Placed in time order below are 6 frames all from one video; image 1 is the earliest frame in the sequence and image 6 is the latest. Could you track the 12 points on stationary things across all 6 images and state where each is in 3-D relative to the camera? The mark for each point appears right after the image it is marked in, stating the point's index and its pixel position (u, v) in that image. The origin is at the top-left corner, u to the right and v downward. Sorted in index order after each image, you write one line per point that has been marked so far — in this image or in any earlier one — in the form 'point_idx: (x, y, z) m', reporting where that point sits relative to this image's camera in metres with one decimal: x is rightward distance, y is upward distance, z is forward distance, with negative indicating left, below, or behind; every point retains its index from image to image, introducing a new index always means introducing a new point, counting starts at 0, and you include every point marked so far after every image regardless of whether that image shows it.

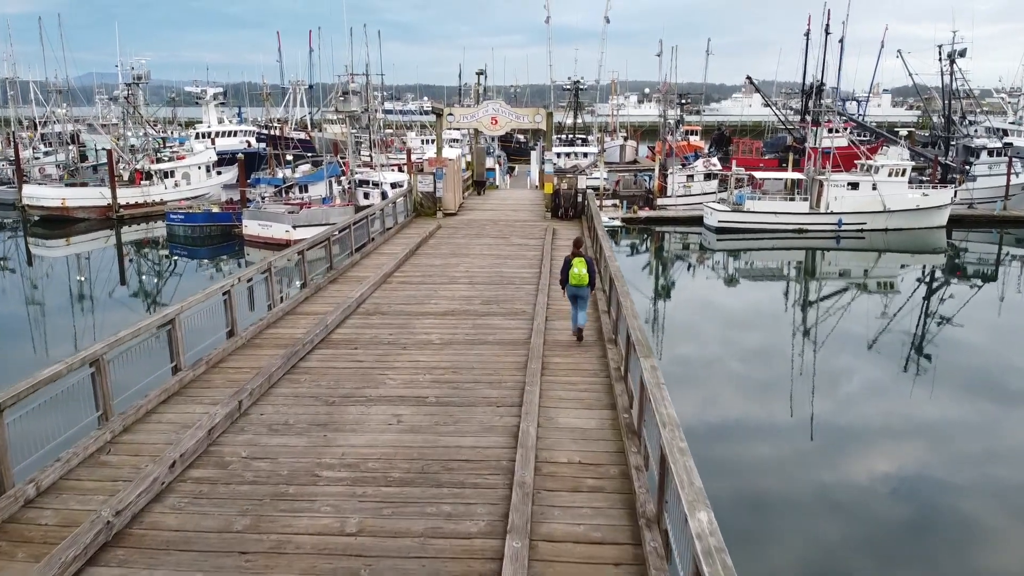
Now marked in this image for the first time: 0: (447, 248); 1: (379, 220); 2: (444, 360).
0: (-0.9, +0.6, +11.7) m
1: (-2.0, +1.0, +12.4) m
2: (-0.5, -0.5, +6.3) m
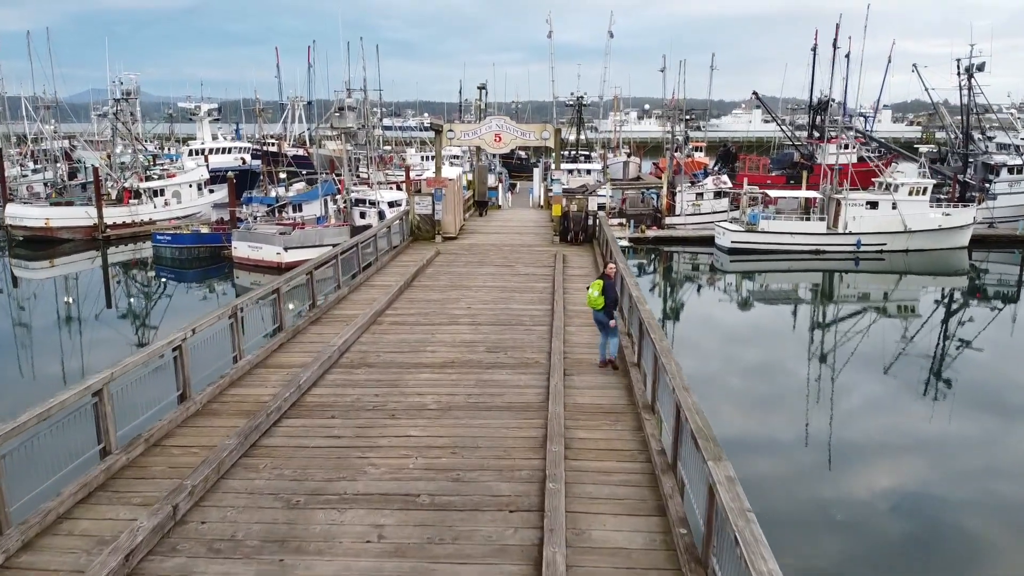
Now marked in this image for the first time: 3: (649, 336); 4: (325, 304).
0: (-0.8, +0.1, +10.5) m
1: (-1.9, +0.6, +11.2) m
2: (-0.4, -0.9, +5.1) m
3: (+1.0, -0.3, +6.1) m
4: (-2.0, -0.2, +8.7) m
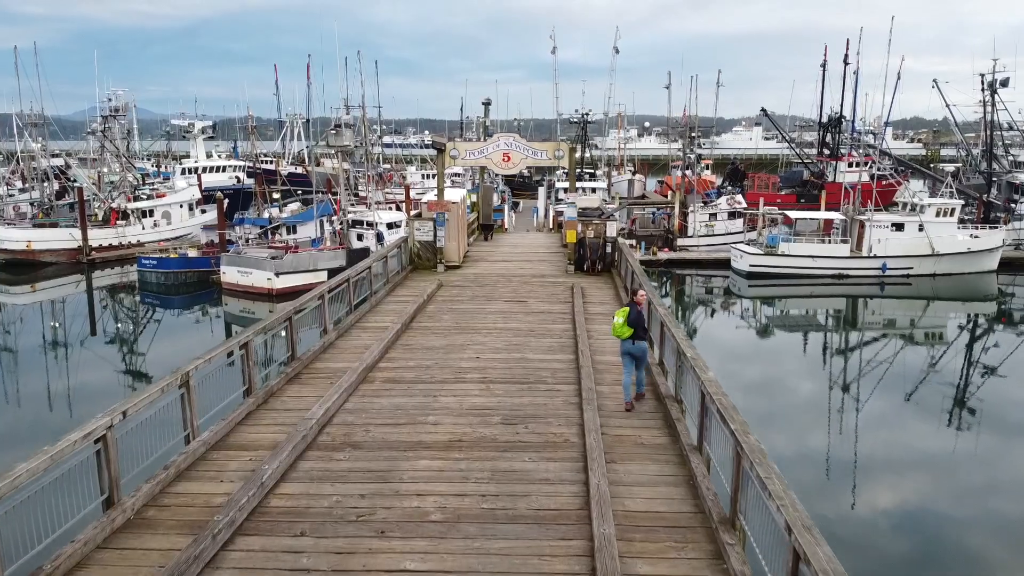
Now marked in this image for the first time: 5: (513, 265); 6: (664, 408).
0: (-0.7, -0.4, +9.2) m
1: (-1.7, +0.1, +9.9) m
2: (-0.3, -1.2, +3.7) m
3: (+1.2, -0.7, +4.7) m
4: (-1.8, -0.6, +7.3) m
5: (0.0, +0.4, +13.2) m
6: (+1.1, -0.9, +6.1) m
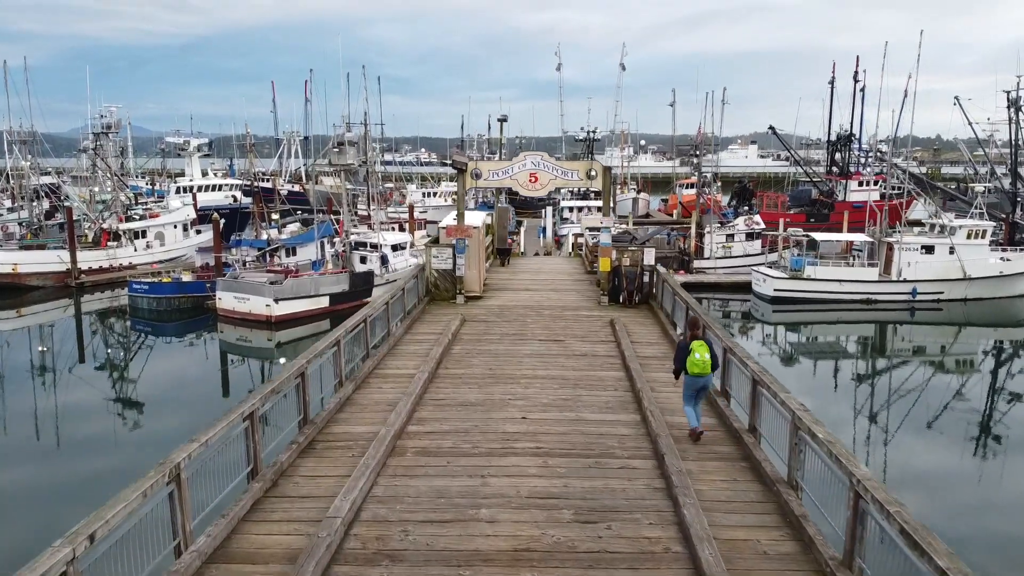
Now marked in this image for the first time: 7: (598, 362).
0: (-0.3, -0.7, +8.0) m
1: (-1.3, -0.3, +8.7) m
2: (+0.1, -1.5, +2.5) m
3: (+1.6, -1.0, +3.5) m
4: (-1.4, -0.9, +6.1) m
5: (+0.4, -0.1, +12.1) m
6: (+1.5, -1.2, +4.9) m
7: (+0.8, -0.7, +8.1) m
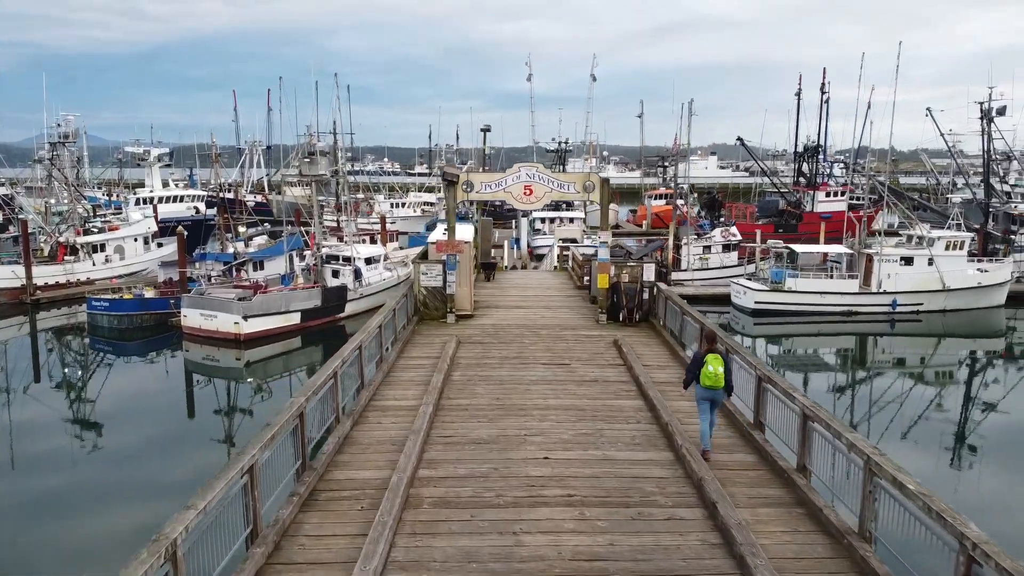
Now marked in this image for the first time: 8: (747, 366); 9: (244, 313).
0: (-0.2, -0.9, +7.4) m
1: (-1.3, -0.5, +8.0) m
2: (+0.5, -1.6, +1.9) m
3: (+1.9, -1.1, +3.0) m
4: (-1.2, -1.1, +5.5) m
5: (+0.3, -0.4, +11.5) m
6: (+1.7, -1.4, +4.3) m
7: (+0.9, -0.9, +7.5) m
8: (+1.8, -0.6, +6.4) m
9: (-6.2, -0.6, +19.3) m
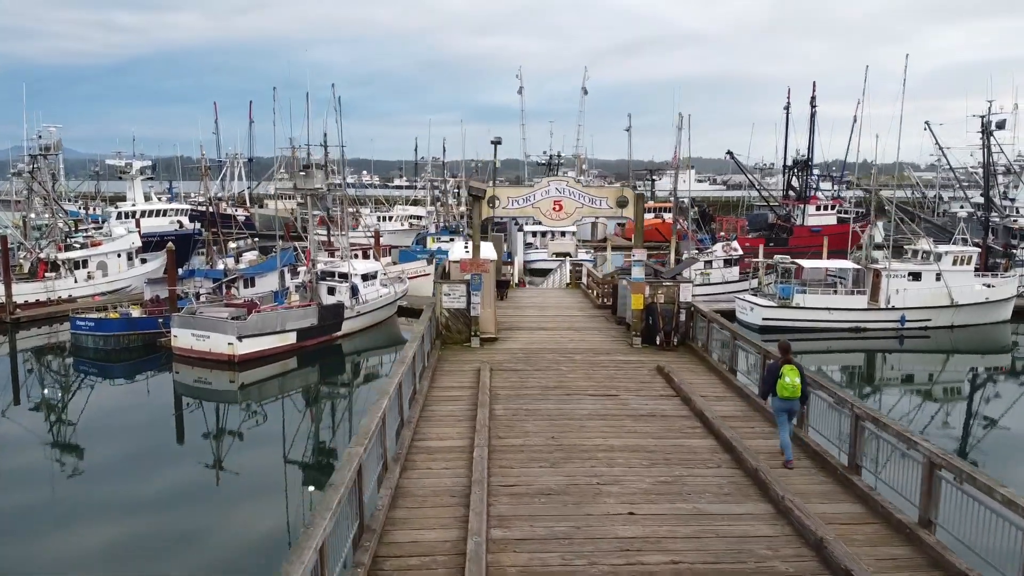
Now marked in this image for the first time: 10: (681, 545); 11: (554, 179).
0: (+0.2, -1.2, +6.7) m
1: (-0.9, -0.8, +7.3) m
2: (+1.0, -1.8, +1.2) m
3: (+2.4, -1.3, +2.4) m
4: (-0.8, -1.3, +4.8) m
5: (+0.6, -0.6, +10.8) m
6: (+2.3, -1.5, +3.7) m
7: (+1.3, -1.1, +6.9) m
8: (+2.3, -0.8, +5.8) m
9: (-6.0, -1.0, +18.5) m
10: (+0.9, -1.4, +4.6) m
11: (+0.5, +1.3, +10.0) m
